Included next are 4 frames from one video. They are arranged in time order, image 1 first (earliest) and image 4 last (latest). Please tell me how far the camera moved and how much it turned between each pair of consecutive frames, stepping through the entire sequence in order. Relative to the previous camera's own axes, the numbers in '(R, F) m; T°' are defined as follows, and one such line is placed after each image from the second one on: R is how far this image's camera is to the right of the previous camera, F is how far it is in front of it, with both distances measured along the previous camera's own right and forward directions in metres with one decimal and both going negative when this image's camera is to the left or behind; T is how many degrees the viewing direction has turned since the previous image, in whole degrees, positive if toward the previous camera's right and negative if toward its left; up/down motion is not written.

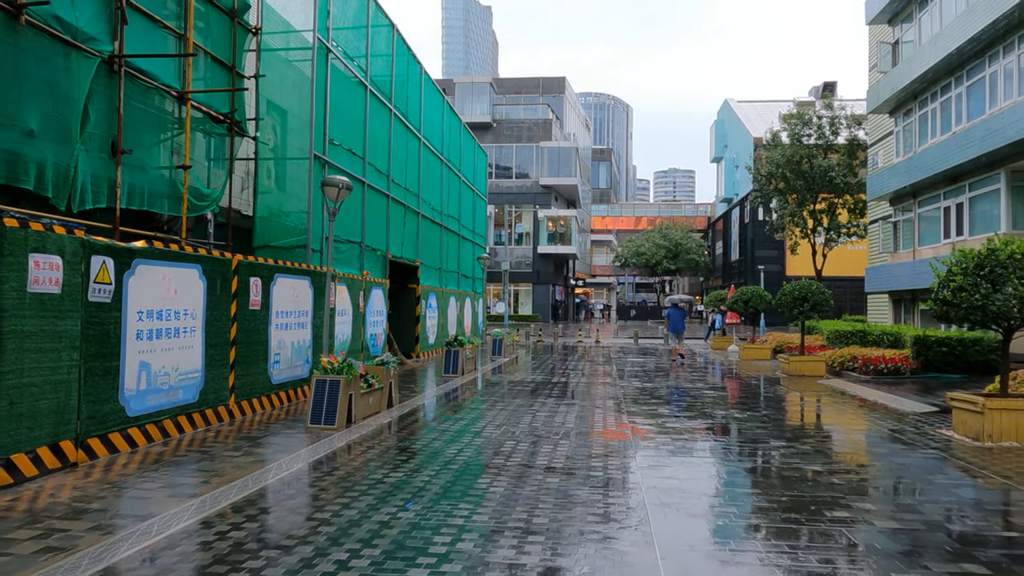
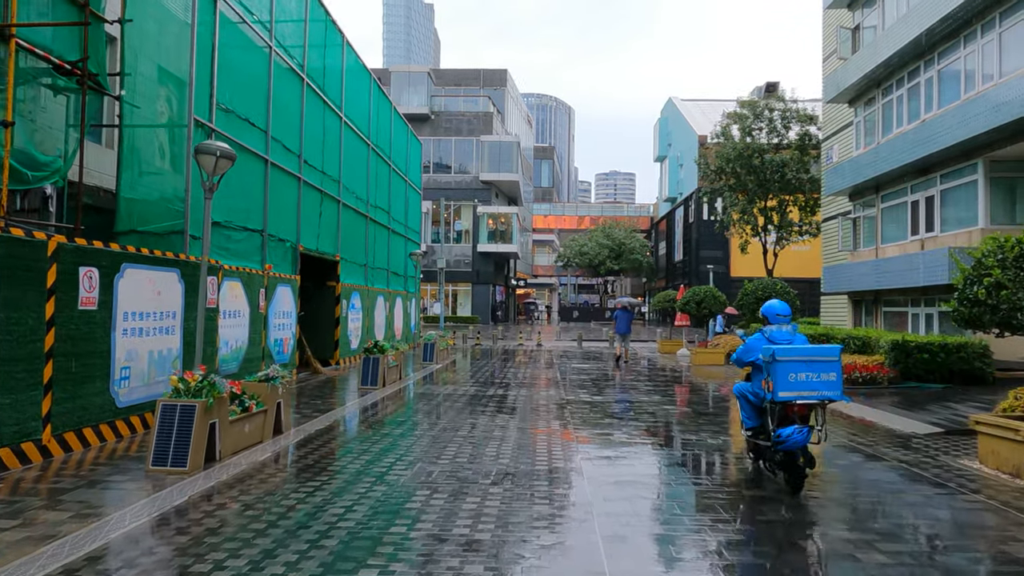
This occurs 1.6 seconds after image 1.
(+0.2, +2.1) m; +4°
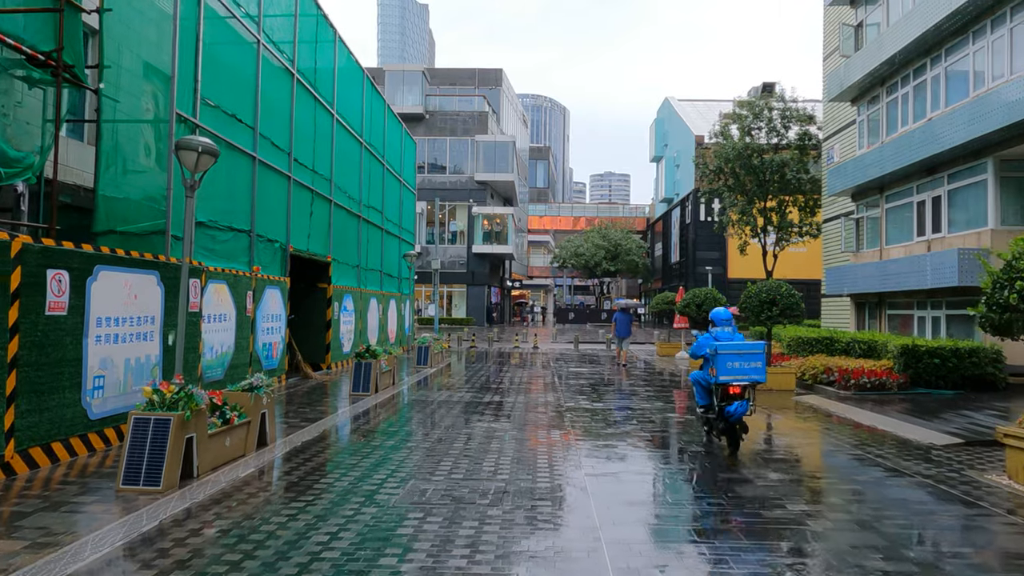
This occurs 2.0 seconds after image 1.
(0.0, +0.5) m; 0°
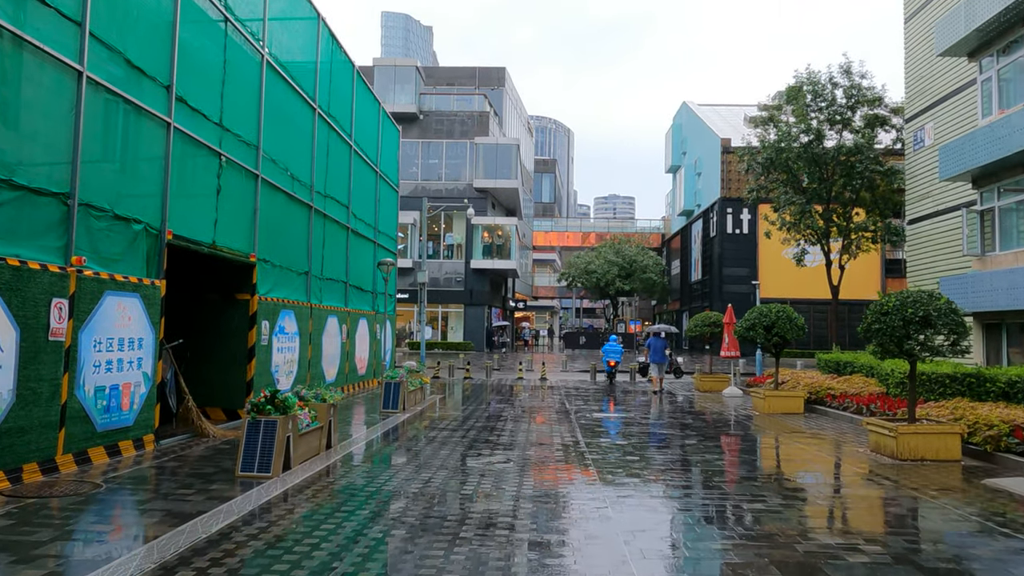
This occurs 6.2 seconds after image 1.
(0.0, +5.4) m; 0°
